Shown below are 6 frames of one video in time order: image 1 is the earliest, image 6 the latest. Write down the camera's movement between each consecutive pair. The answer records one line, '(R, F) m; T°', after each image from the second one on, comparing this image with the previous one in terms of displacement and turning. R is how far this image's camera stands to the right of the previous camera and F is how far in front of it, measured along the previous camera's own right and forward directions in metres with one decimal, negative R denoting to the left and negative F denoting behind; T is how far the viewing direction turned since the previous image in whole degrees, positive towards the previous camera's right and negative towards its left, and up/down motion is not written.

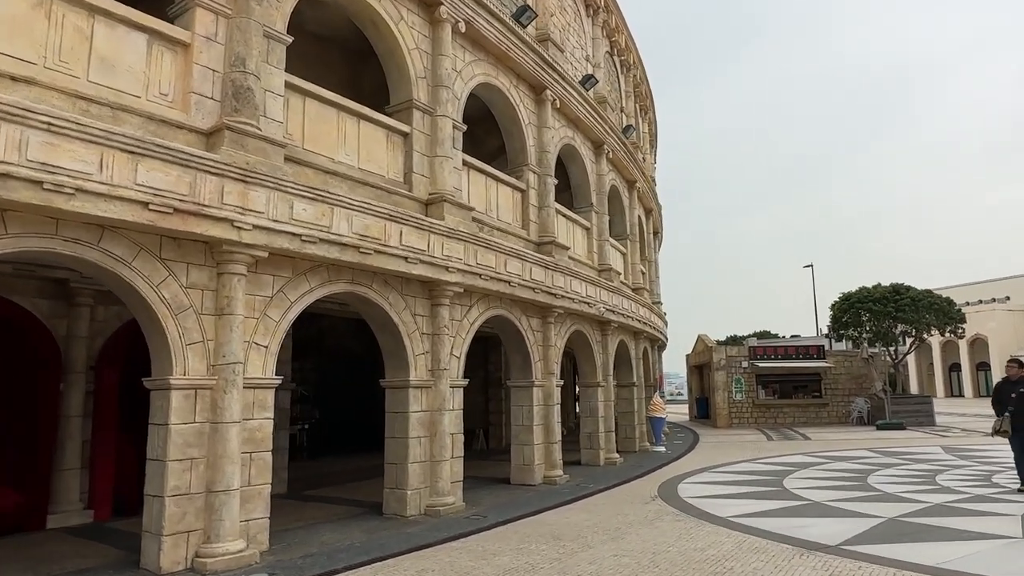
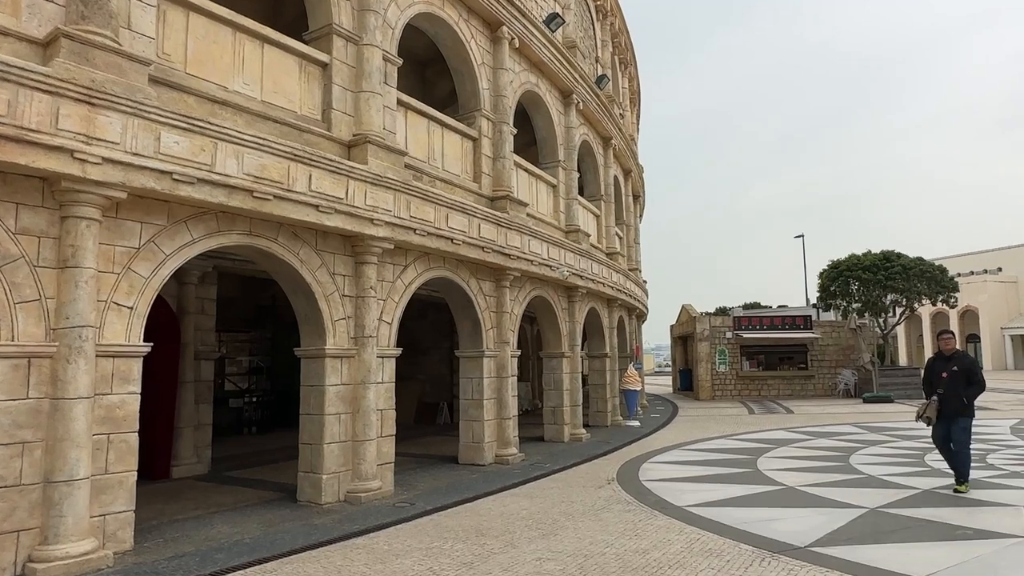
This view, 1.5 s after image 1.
(+0.7, +1.2) m; +1°
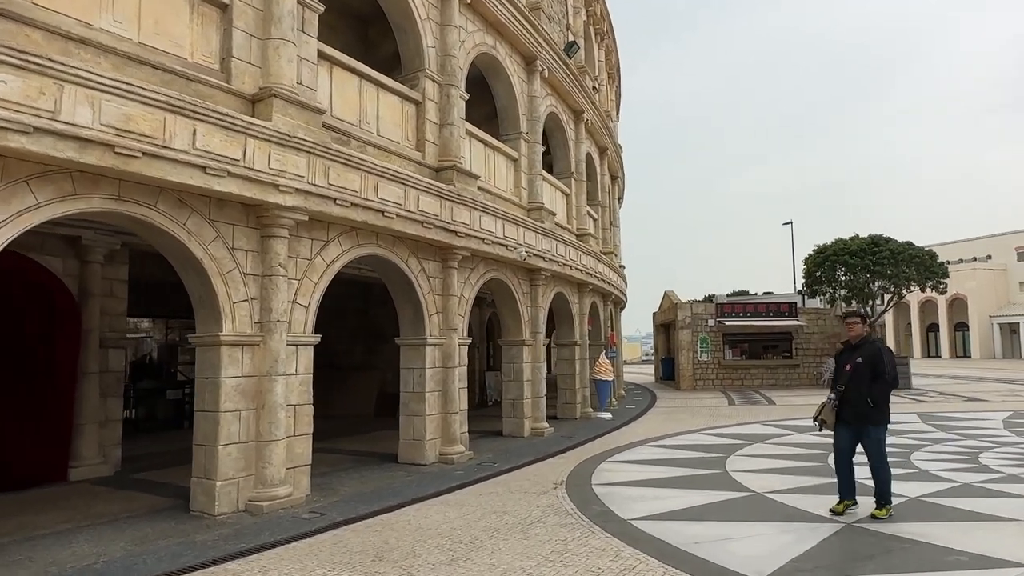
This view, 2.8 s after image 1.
(+0.7, +1.1) m; +1°
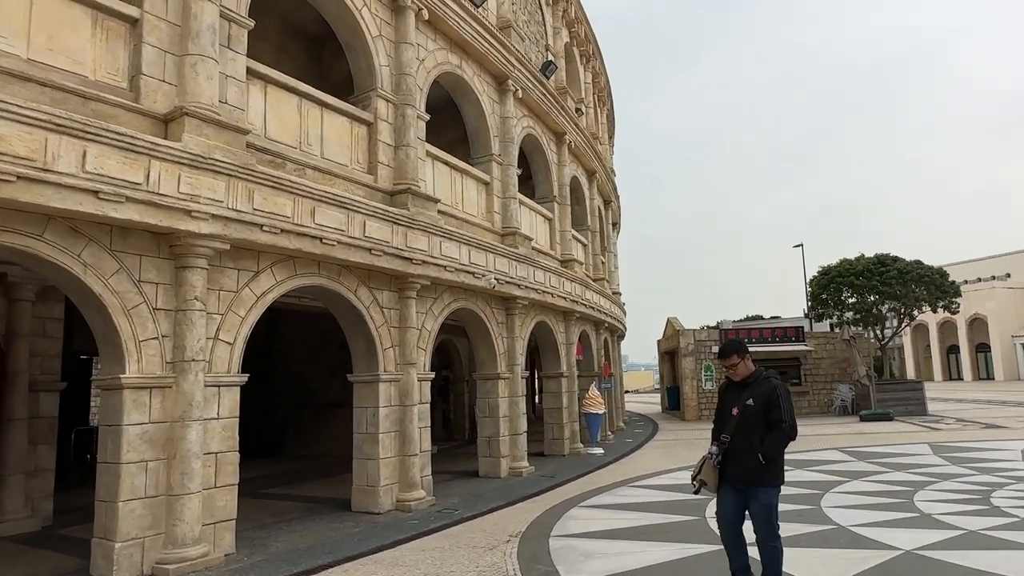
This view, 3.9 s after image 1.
(+0.8, +0.7) m; -1°
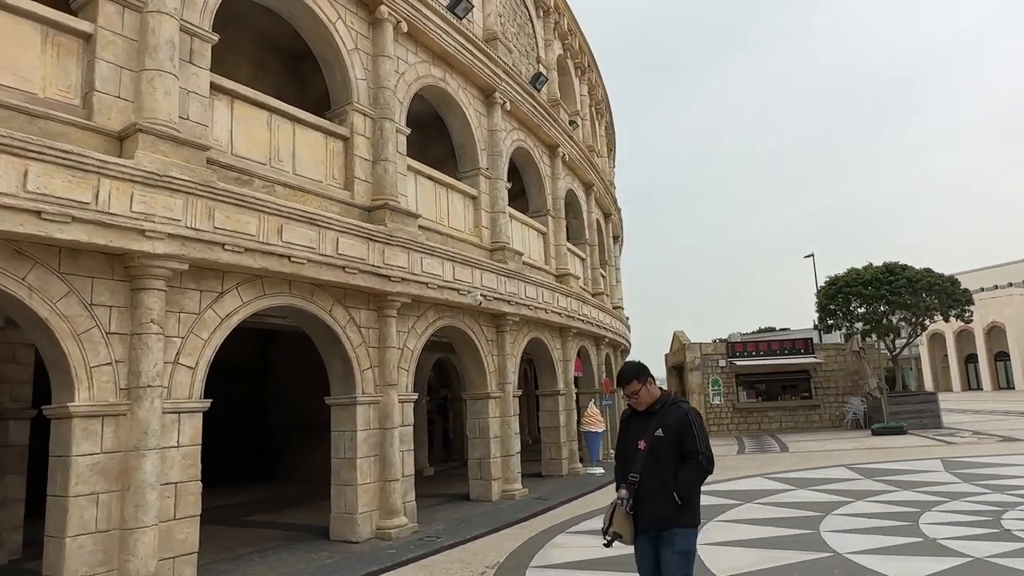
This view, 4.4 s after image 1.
(+0.4, +0.3) m; -1°
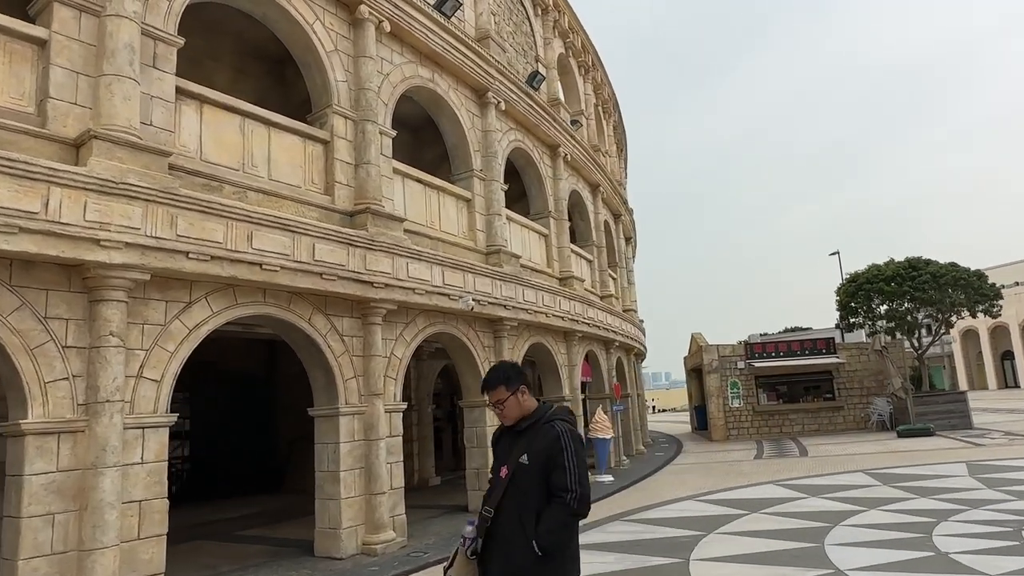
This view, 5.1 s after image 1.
(+0.5, +0.4) m; -2°
